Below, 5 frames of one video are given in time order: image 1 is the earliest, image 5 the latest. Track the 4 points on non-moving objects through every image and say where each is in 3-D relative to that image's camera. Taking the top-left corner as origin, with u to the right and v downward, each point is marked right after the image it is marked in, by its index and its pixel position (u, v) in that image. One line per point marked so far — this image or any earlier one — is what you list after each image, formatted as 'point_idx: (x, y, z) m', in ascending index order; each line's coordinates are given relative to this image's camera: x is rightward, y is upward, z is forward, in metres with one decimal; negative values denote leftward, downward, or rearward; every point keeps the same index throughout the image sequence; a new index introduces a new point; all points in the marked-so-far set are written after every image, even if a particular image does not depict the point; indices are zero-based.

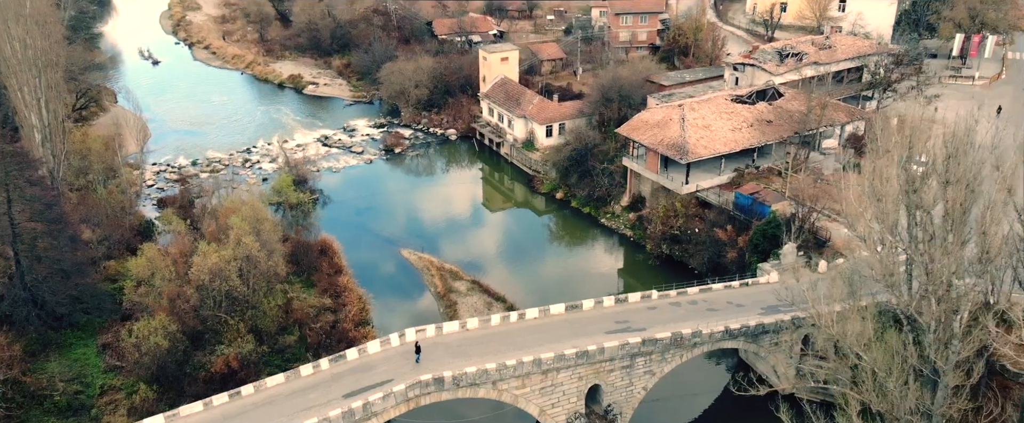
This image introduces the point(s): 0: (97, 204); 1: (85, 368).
0: (-11.4, +0.3, +19.3) m
1: (-9.4, -3.5, +15.5) m
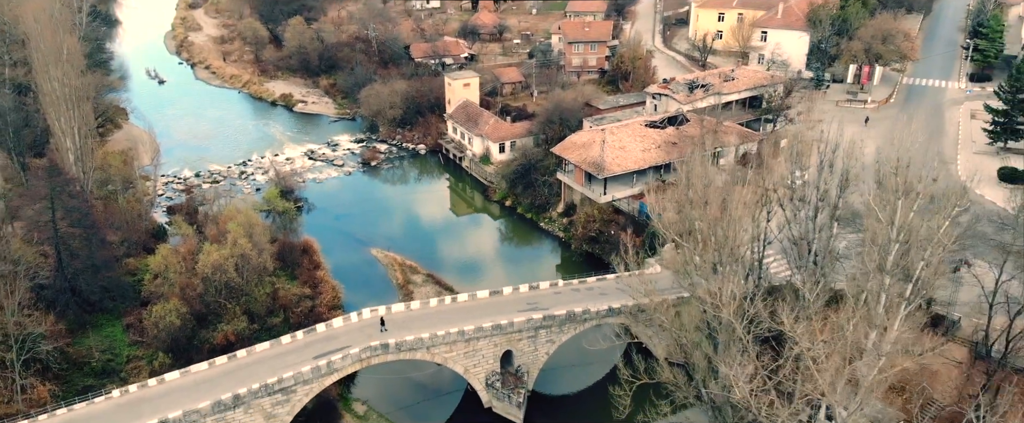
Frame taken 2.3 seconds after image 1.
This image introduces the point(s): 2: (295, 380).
0: (-13.1, 0.0, +23.4) m
1: (-11.1, -3.7, +19.7) m
2: (-4.8, -3.8, +15.7) m
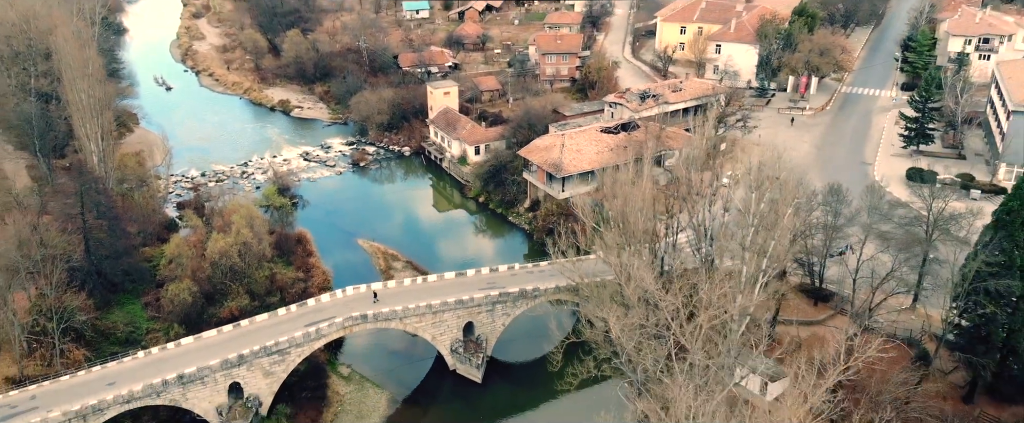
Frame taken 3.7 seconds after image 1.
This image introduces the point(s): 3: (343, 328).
0: (-14.3, +0.2, +26.7) m
1: (-12.3, -3.5, +22.9) m
2: (-6.0, -3.6, +19.0) m
3: (-4.7, -3.3, +19.6) m
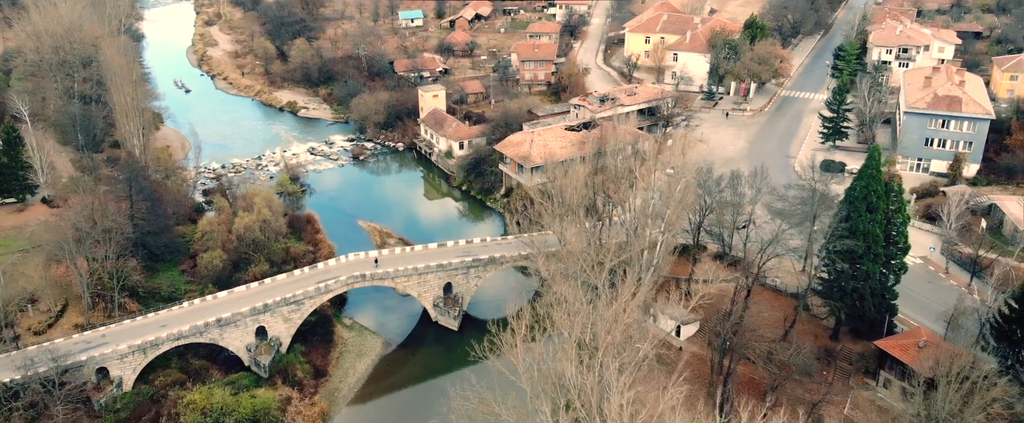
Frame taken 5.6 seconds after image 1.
0: (-15.4, +0.9, +31.7) m
1: (-13.4, -2.8, +27.9) m
2: (-7.1, -2.9, +23.9) m
3: (-5.8, -2.6, +24.6) m
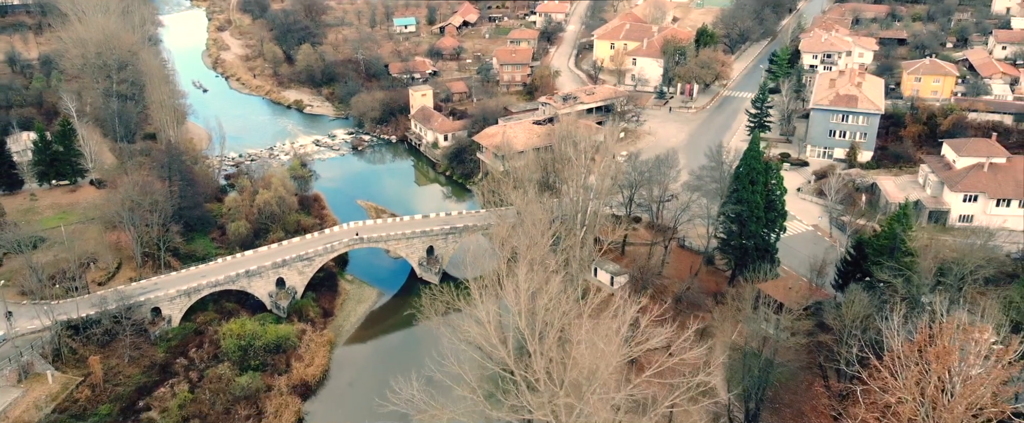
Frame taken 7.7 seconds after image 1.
0: (-16.8, +2.0, +37.7) m
1: (-14.8, -1.7, +34.0) m
2: (-8.5, -1.8, +30.0) m
3: (-7.2, -1.5, +30.7) m
